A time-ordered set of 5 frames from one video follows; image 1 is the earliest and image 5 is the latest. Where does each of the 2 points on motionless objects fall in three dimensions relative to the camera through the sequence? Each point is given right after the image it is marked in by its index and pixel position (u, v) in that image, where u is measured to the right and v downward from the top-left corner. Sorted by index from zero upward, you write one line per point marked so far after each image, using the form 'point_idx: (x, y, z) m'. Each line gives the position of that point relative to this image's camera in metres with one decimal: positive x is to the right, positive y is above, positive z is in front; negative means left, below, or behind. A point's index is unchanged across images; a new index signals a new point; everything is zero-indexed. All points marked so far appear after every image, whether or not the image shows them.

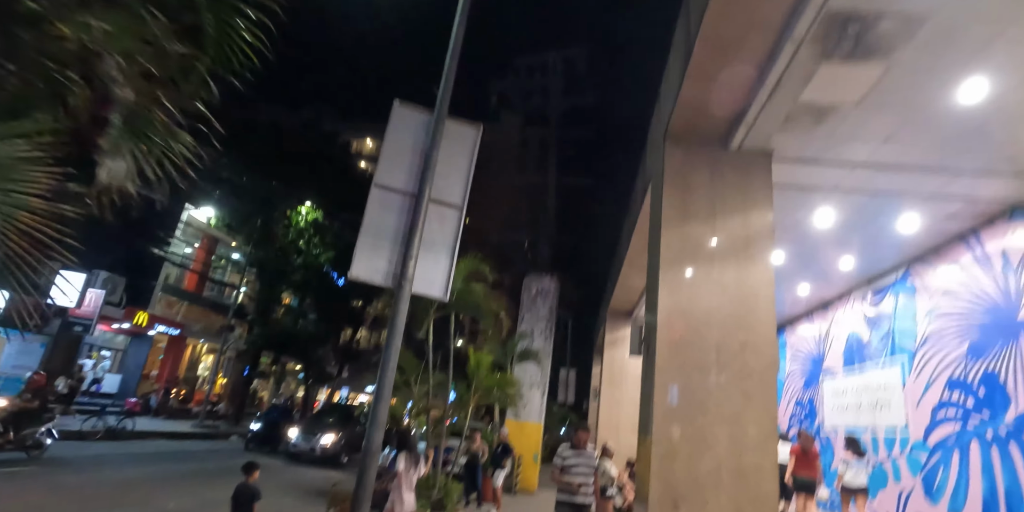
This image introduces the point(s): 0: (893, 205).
0: (+5.0, +0.7, +6.5) m
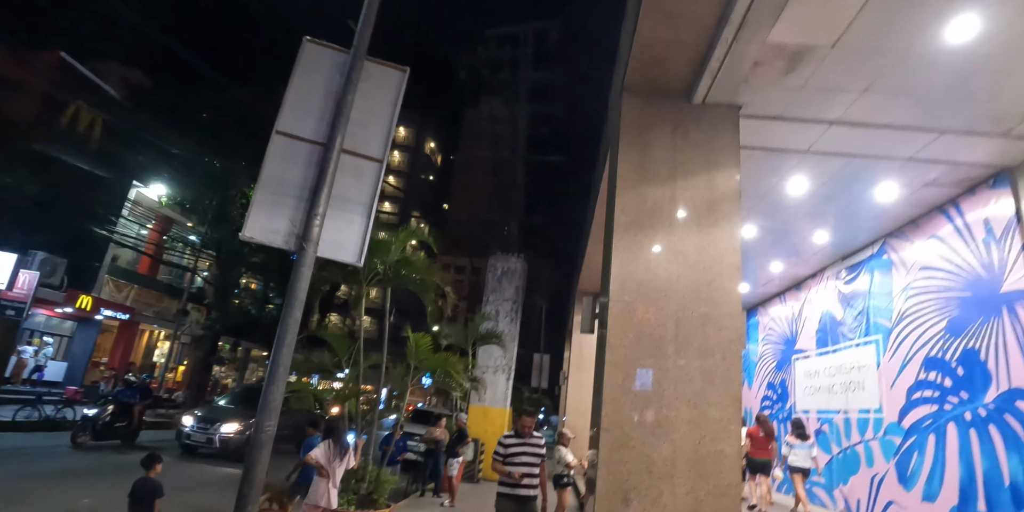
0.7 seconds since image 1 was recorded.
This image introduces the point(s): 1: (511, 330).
0: (+4.4, +1.1, +6.0) m
1: (0.0, -1.7, +11.4) m
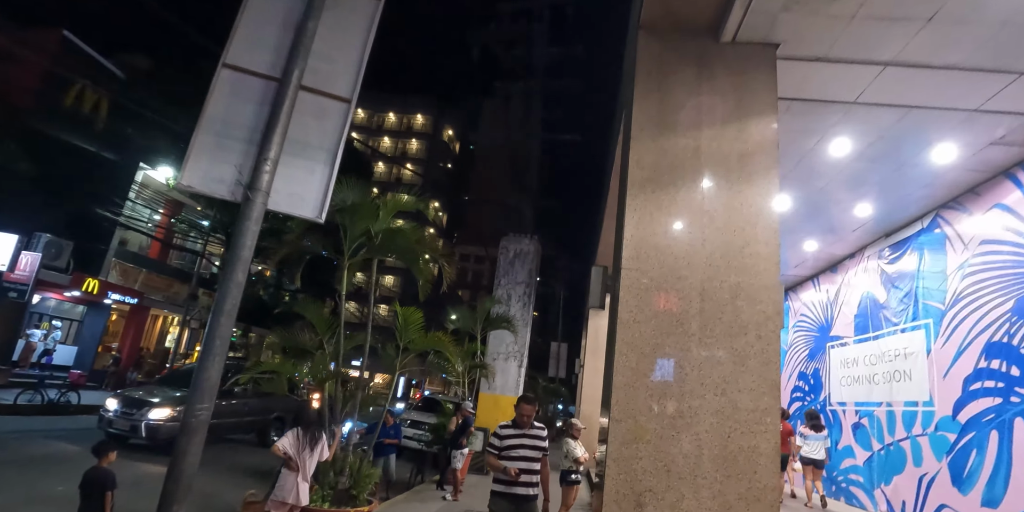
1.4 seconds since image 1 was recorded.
0: (+4.4, +1.4, +5.2) m
1: (+0.3, -1.3, +10.9) m
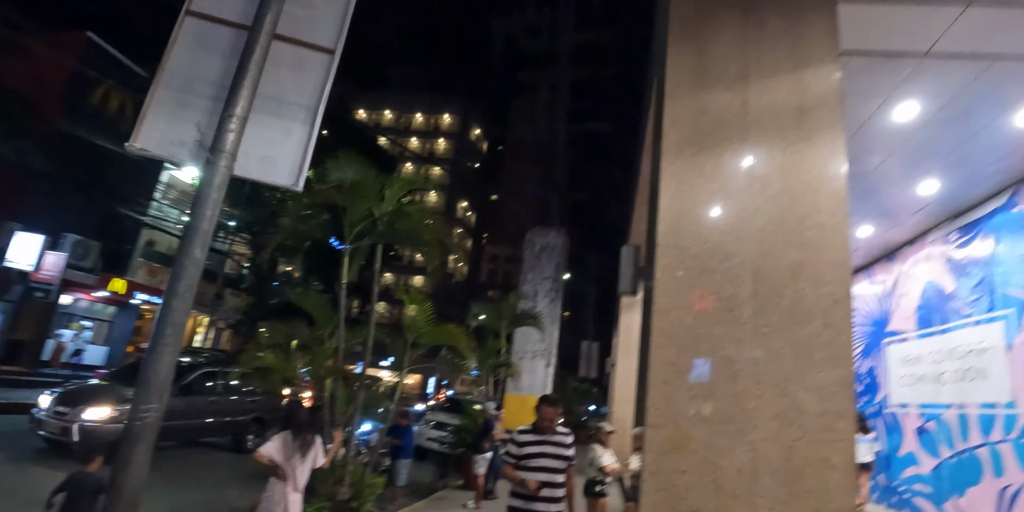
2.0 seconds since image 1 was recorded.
0: (+4.6, +1.6, +4.5) m
1: (+0.8, -1.2, +10.3) m
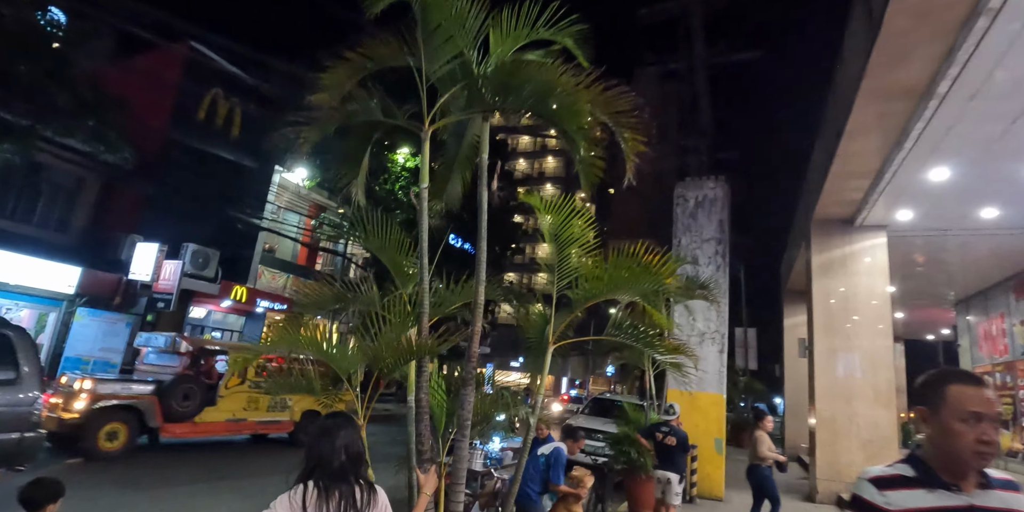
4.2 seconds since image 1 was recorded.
0: (+5.3, +2.7, +1.3) m
1: (+3.3, -0.4, +7.9) m
